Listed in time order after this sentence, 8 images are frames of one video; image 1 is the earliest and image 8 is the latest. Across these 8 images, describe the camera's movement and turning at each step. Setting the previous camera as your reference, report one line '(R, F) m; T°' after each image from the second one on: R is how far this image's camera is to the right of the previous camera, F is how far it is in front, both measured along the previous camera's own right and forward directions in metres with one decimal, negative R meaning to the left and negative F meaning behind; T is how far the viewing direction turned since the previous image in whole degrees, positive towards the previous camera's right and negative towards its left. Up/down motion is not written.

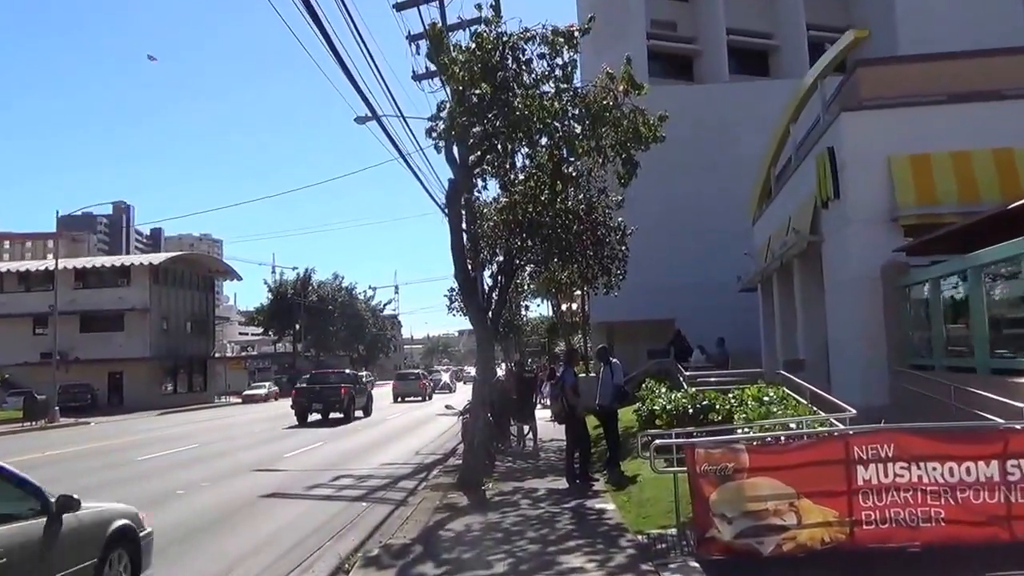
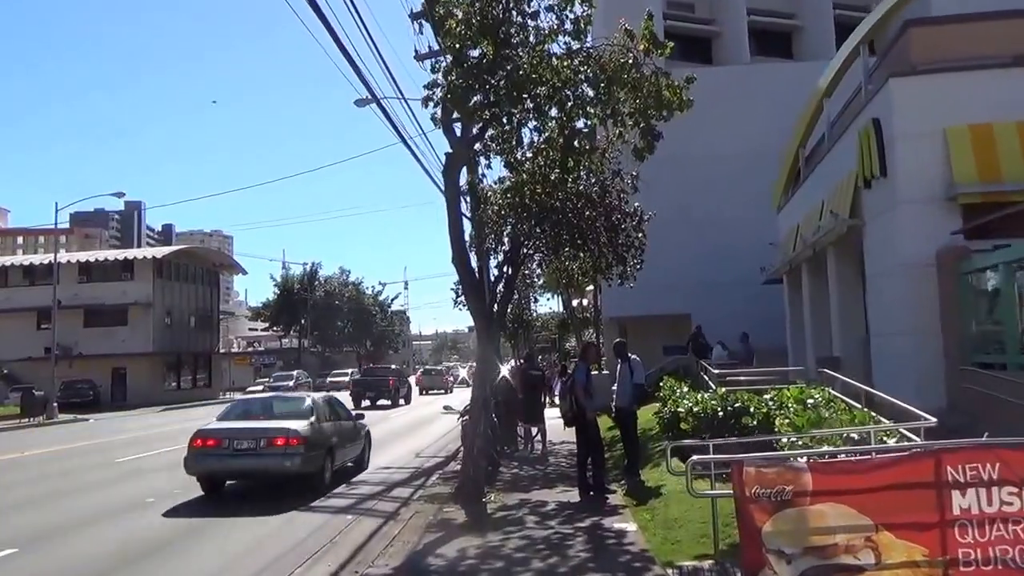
(+0.1, +1.7) m; -1°
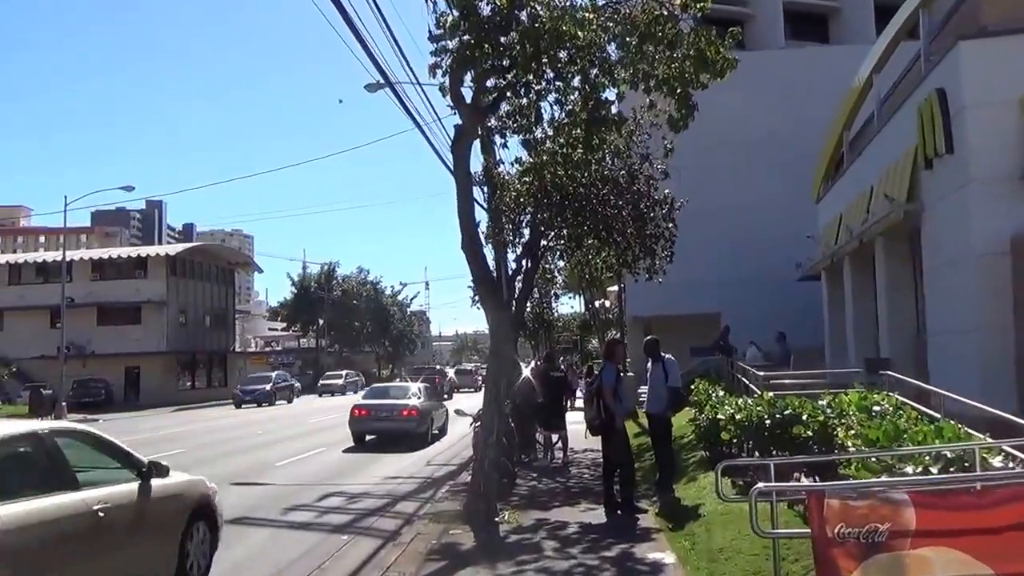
(0.0, +1.5) m; -1°
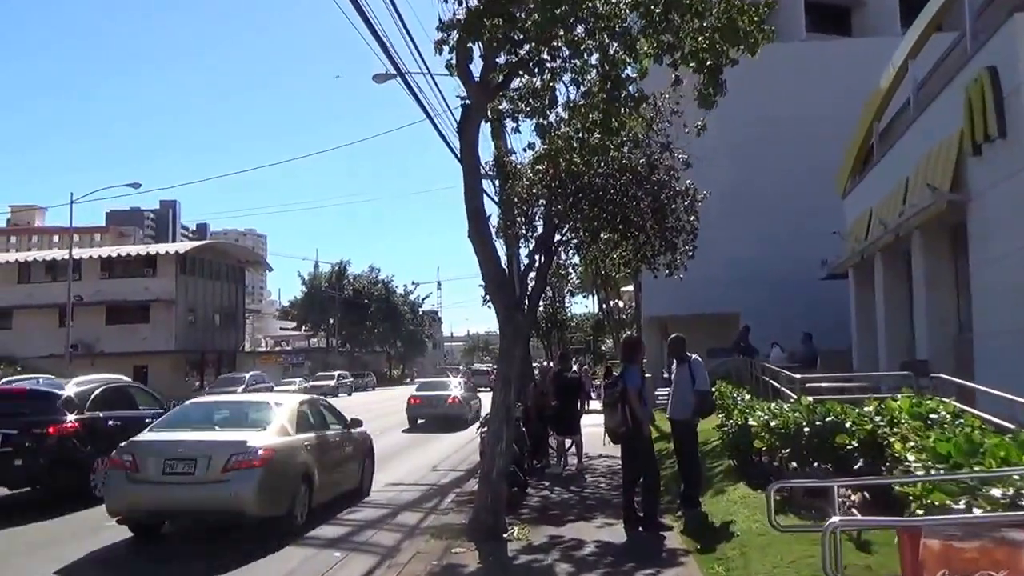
(0.0, +1.0) m; -1°
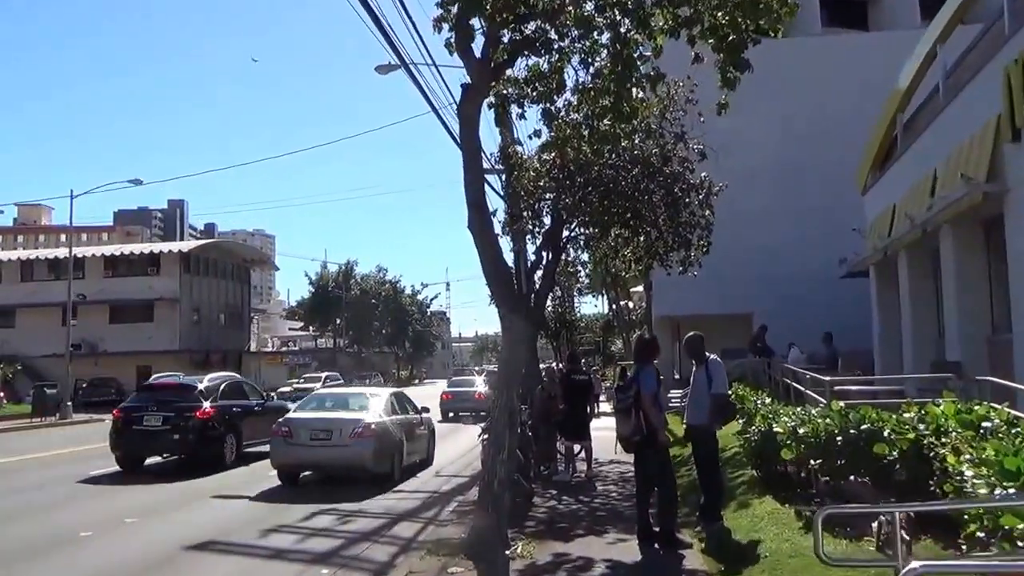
(0.0, +0.8) m; 0°
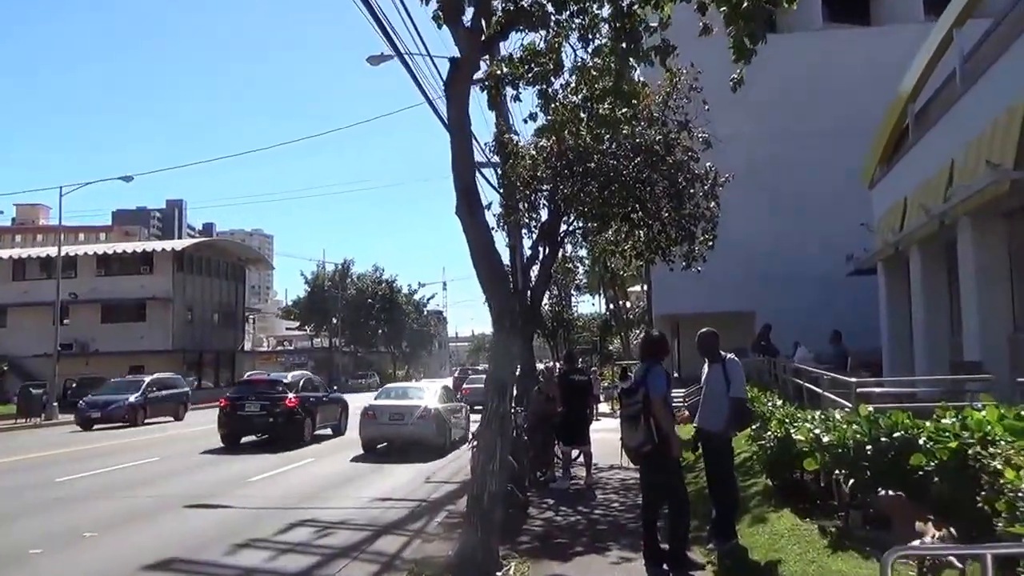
(0.0, +0.9) m; 0°
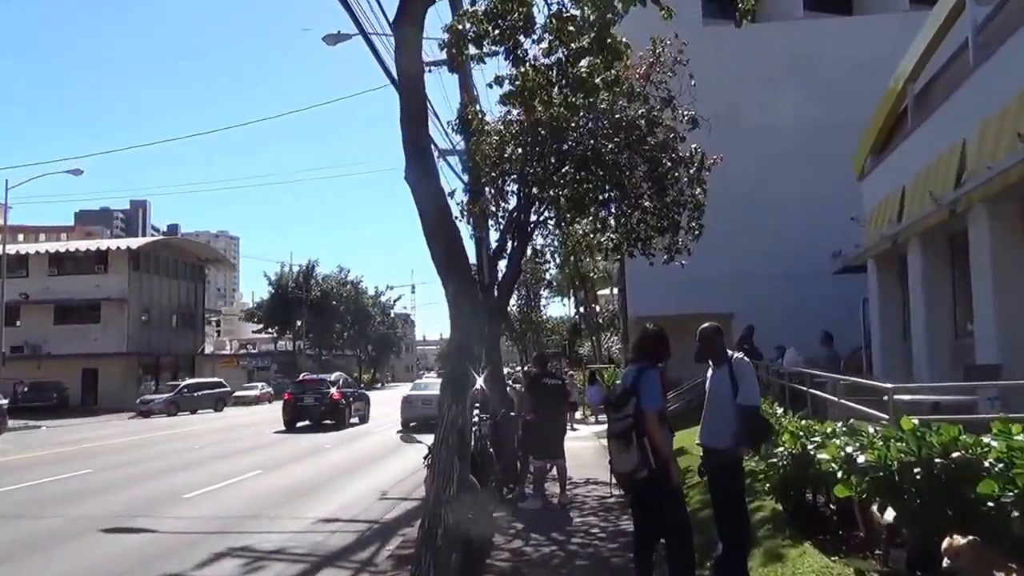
(+0.1, +1.6) m; +2°
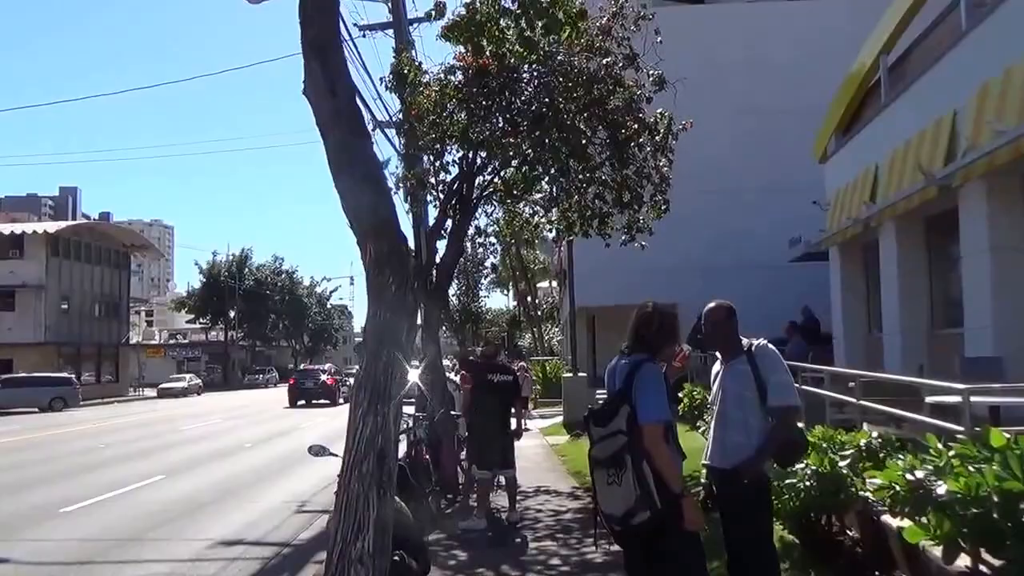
(0.0, +1.9) m; +3°
